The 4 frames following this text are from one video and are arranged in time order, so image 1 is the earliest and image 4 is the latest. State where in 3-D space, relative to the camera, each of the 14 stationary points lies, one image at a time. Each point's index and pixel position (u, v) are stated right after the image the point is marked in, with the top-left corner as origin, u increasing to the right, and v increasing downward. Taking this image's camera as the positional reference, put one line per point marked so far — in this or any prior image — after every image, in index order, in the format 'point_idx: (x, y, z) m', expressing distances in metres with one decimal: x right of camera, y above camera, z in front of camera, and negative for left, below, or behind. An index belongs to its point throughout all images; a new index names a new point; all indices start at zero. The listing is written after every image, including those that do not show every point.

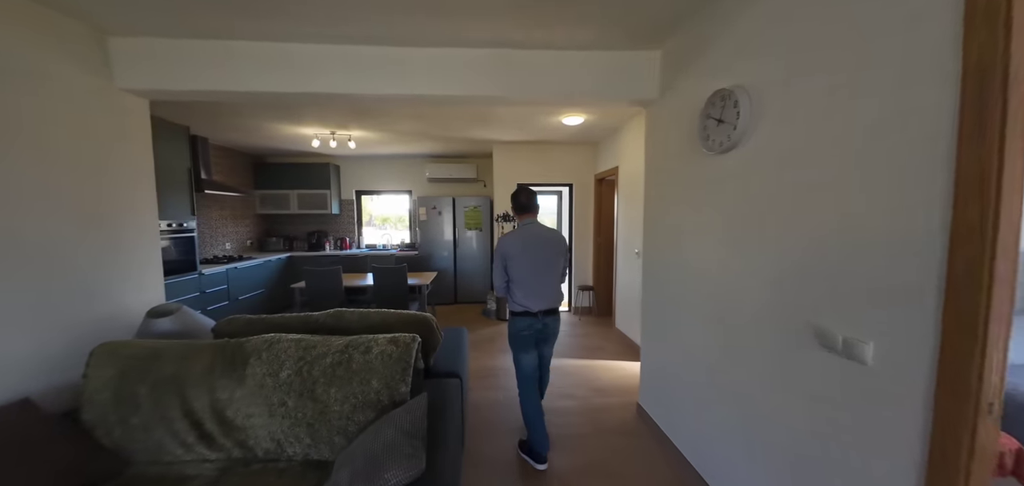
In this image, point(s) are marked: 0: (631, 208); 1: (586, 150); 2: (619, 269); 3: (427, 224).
0: (+1.3, +0.4, +3.7) m
1: (+1.1, +1.3, +5.0) m
2: (+1.3, -0.3, +4.1) m
3: (-1.4, +0.3, +5.6) m
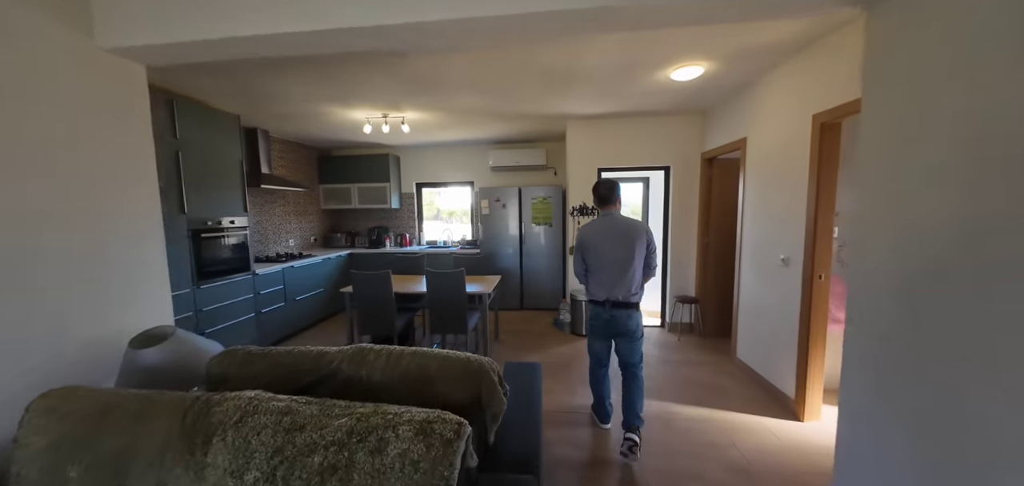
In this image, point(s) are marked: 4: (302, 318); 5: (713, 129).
0: (+2.0, +0.4, +2.6) m
1: (+2.0, +1.4, +3.9) m
2: (+2.0, -0.3, +3.0) m
3: (-0.3, +0.3, +4.9) m
4: (-2.5, -0.9, +4.2) m
5: (+2.1, +1.2, +3.6) m
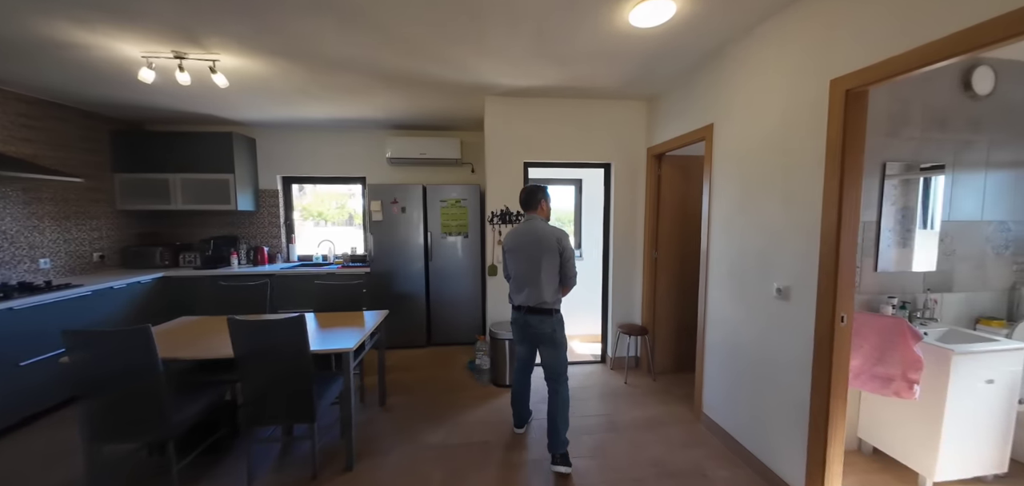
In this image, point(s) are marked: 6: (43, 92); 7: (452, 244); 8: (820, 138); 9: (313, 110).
0: (+1.4, +0.2, +1.9) m
1: (+1.1, +1.2, +3.1) m
2: (+1.3, -0.4, +2.3) m
3: (-1.4, +0.2, +3.7) m
4: (-3.4, -1.1, +2.5) m
5: (+1.3, +1.1, +2.9) m
6: (-3.9, +1.3, +2.9) m
7: (-0.6, 0.0, +3.7) m
8: (+1.4, +0.5, +1.6) m
9: (-2.0, +1.3, +3.4) m
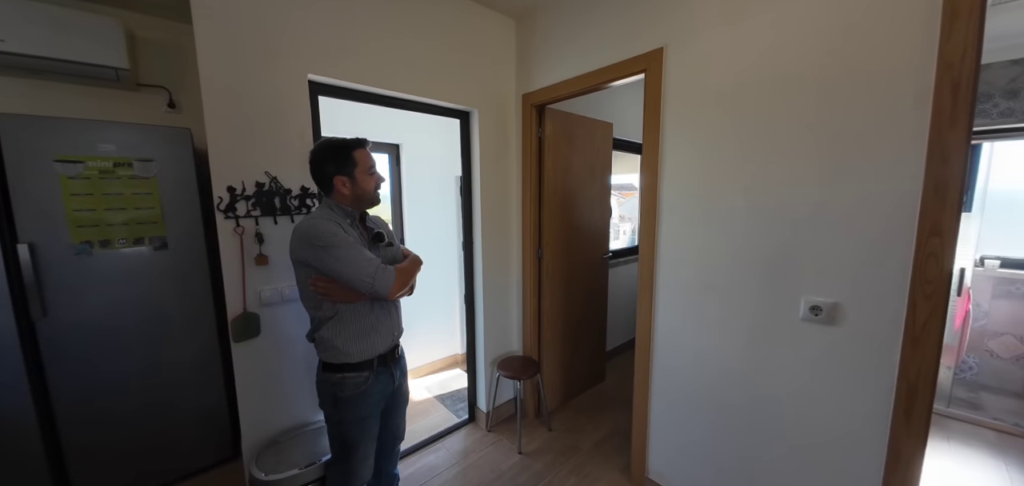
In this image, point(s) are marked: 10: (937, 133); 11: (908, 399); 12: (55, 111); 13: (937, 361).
0: (+0.9, +0.3, +1.2) m
1: (-0.1, +1.2, +2.0) m
2: (+0.7, -0.4, +1.5) m
3: (-2.4, 0.0, +1.1) m
4: (-3.2, -1.4, -0.9) m
5: (+0.2, +1.1, +1.9) m
6: (-4.1, +0.9, -1.0) m
7: (-1.8, -0.1, +1.6) m
8: (+1.1, +0.5, +0.9) m
9: (-2.8, +1.1, +0.5) m
10: (+1.1, +0.3, +0.9) m
11: (+1.1, -0.4, +1.0) m
12: (-2.2, +0.6, +1.8) m
13: (+1.2, -0.3, +0.9) m
